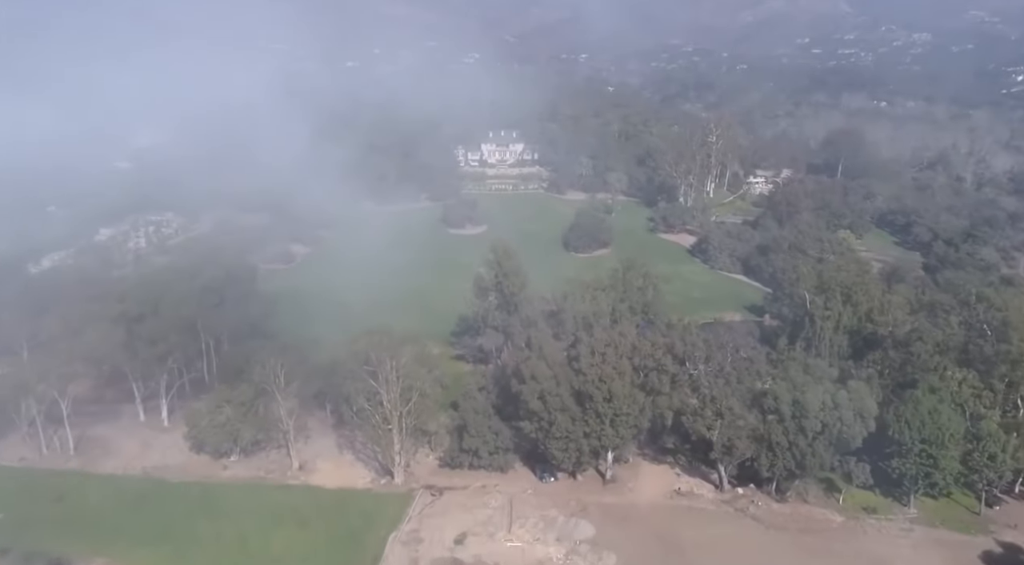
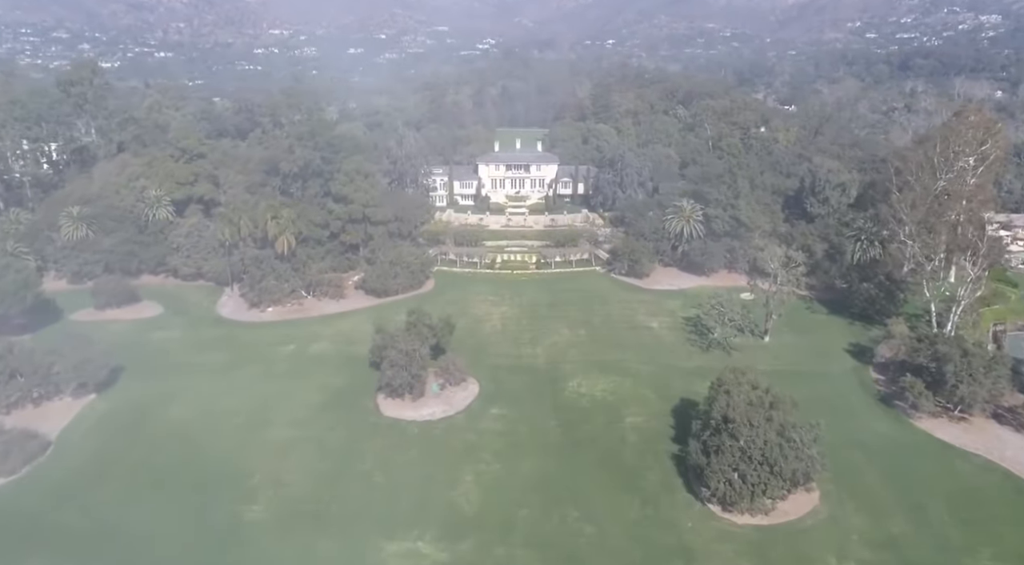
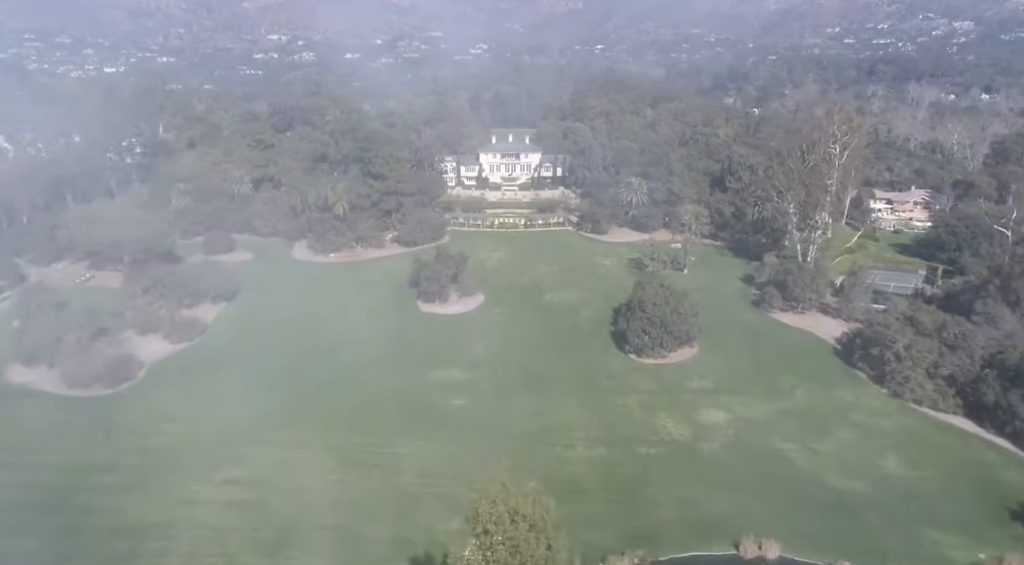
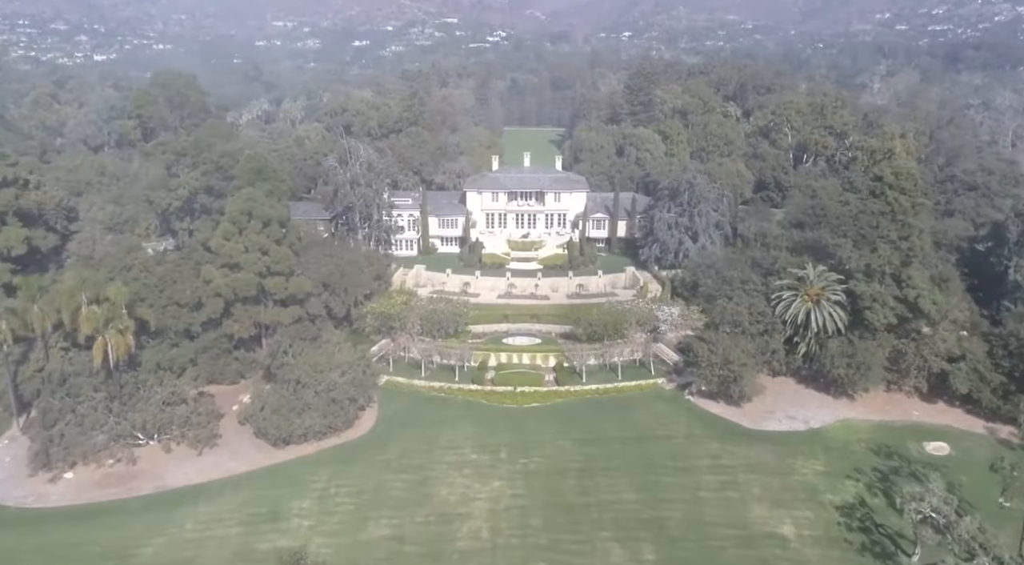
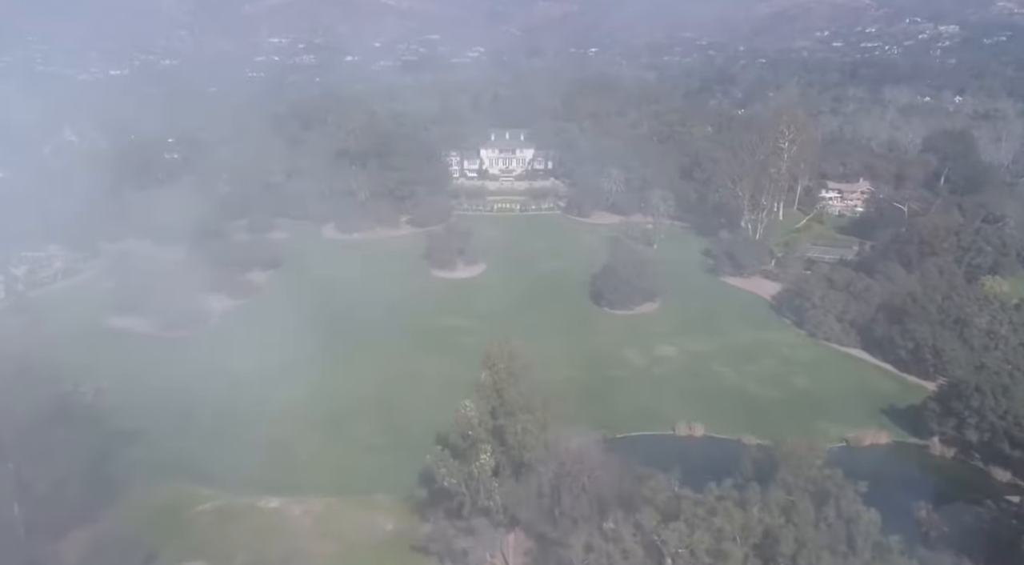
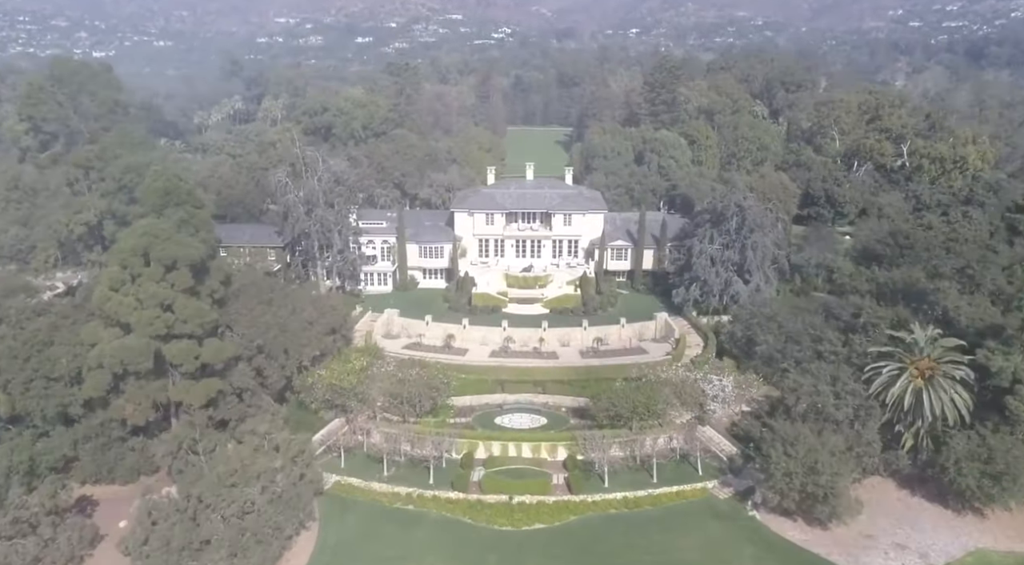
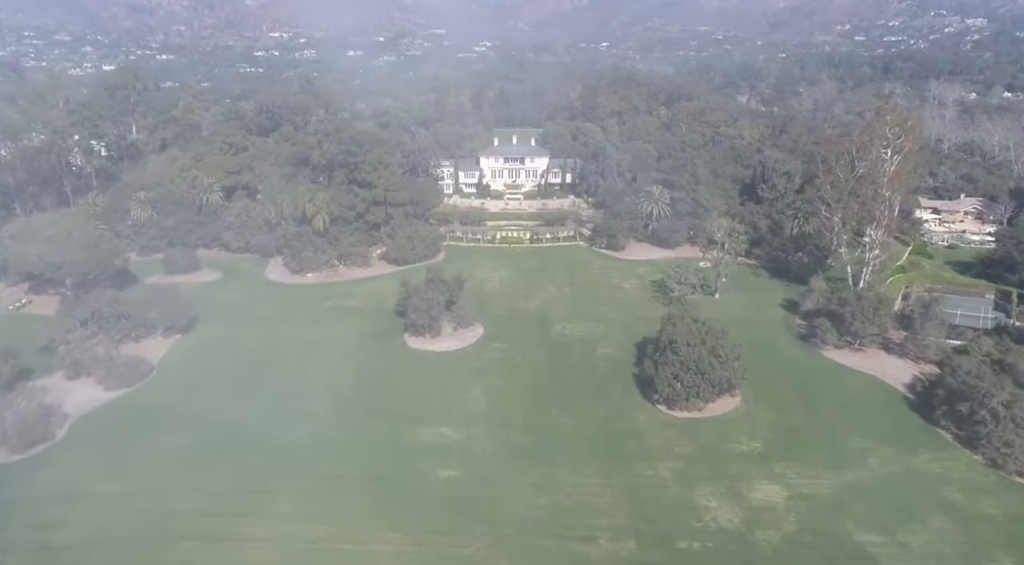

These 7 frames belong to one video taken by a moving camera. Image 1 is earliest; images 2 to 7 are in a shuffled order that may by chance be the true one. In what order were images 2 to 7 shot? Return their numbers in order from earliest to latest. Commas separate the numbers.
5, 3, 7, 2, 4, 6
